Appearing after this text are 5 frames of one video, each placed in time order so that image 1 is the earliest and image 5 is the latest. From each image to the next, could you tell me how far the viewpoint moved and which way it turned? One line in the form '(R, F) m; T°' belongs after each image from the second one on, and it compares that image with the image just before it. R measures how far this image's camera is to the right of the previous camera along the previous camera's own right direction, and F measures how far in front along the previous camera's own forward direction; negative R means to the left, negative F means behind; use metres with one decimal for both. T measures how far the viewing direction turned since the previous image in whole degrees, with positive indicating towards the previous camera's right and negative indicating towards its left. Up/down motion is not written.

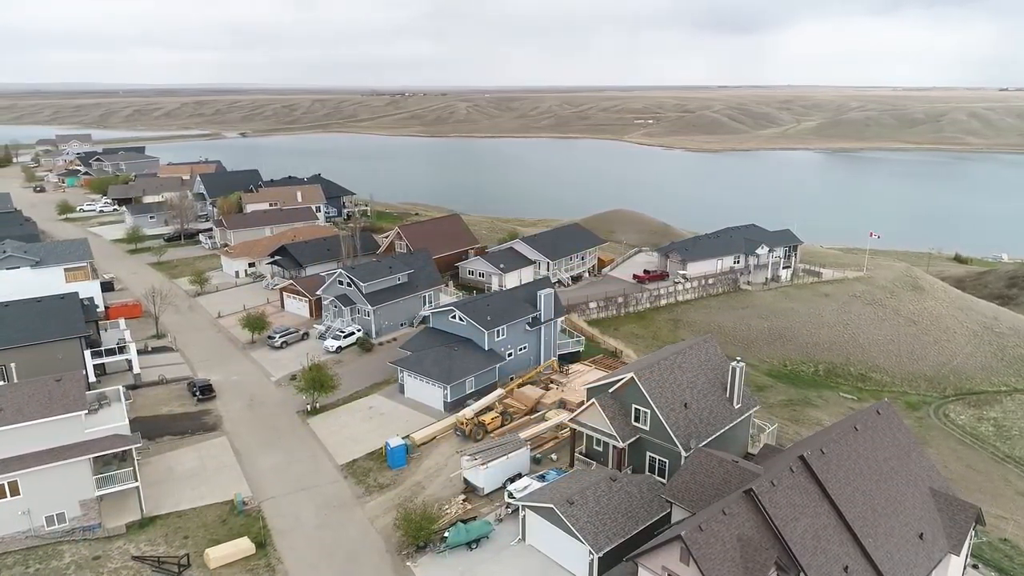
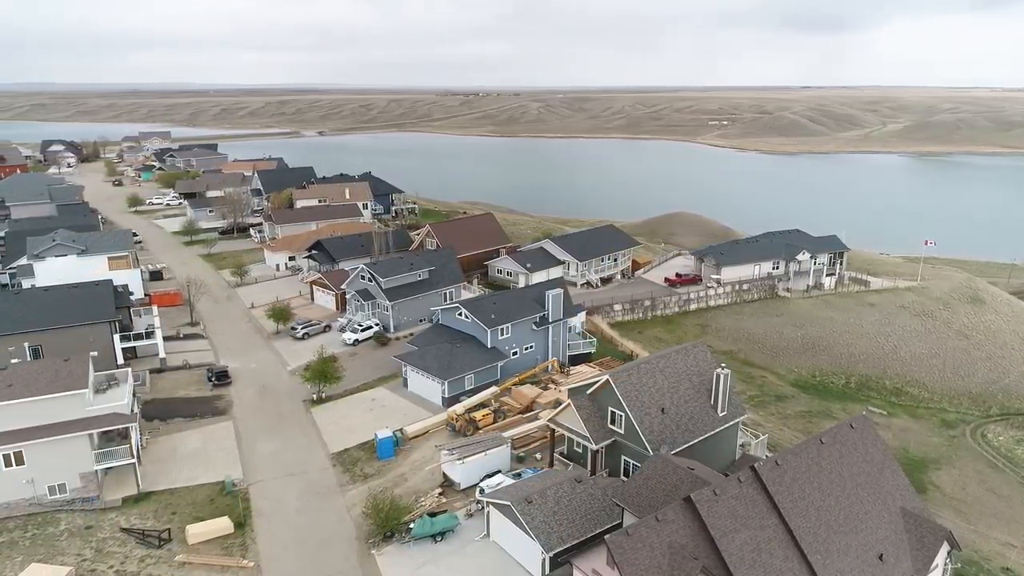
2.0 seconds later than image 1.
(+2.6, 0.0) m; -6°
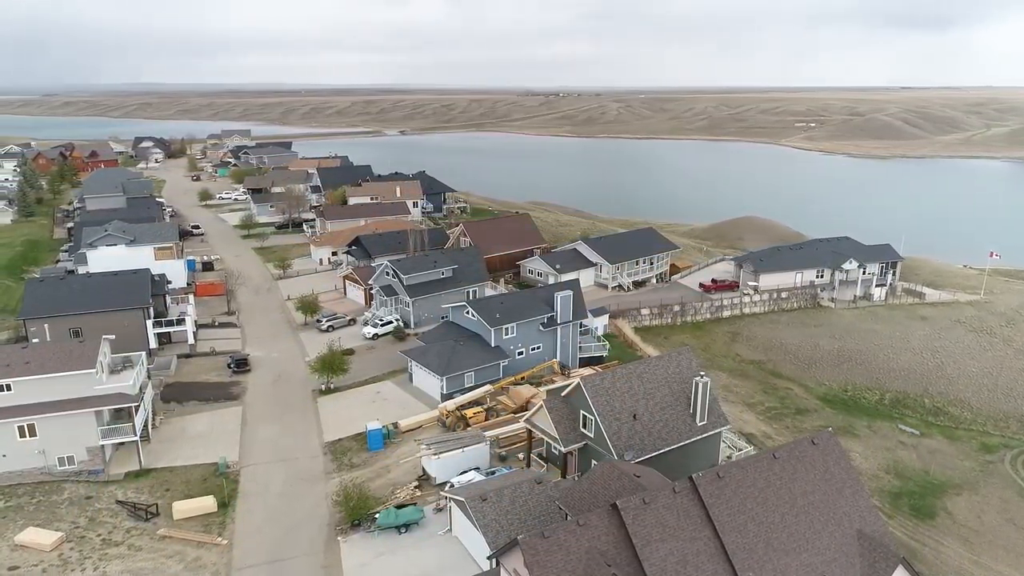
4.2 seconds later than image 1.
(+2.9, 0.0) m; -6°
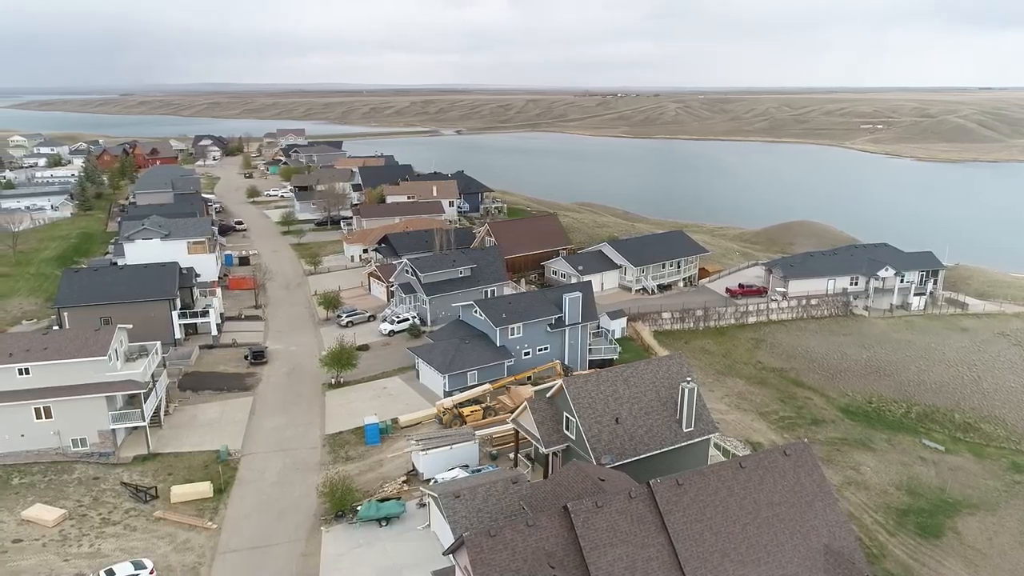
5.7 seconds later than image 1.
(+1.9, 0.0) m; -4°
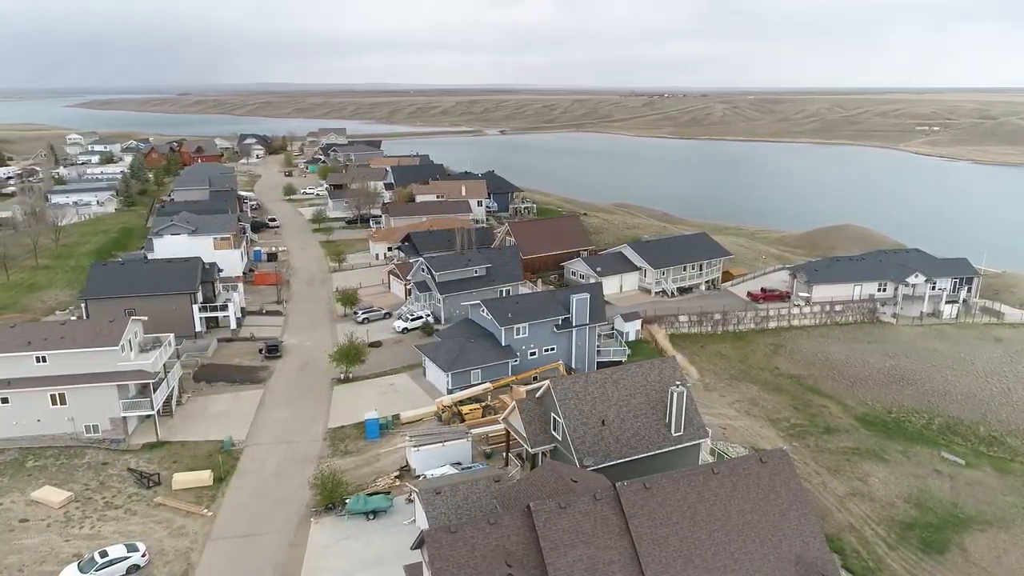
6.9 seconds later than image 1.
(+1.5, 0.0) m; -4°
